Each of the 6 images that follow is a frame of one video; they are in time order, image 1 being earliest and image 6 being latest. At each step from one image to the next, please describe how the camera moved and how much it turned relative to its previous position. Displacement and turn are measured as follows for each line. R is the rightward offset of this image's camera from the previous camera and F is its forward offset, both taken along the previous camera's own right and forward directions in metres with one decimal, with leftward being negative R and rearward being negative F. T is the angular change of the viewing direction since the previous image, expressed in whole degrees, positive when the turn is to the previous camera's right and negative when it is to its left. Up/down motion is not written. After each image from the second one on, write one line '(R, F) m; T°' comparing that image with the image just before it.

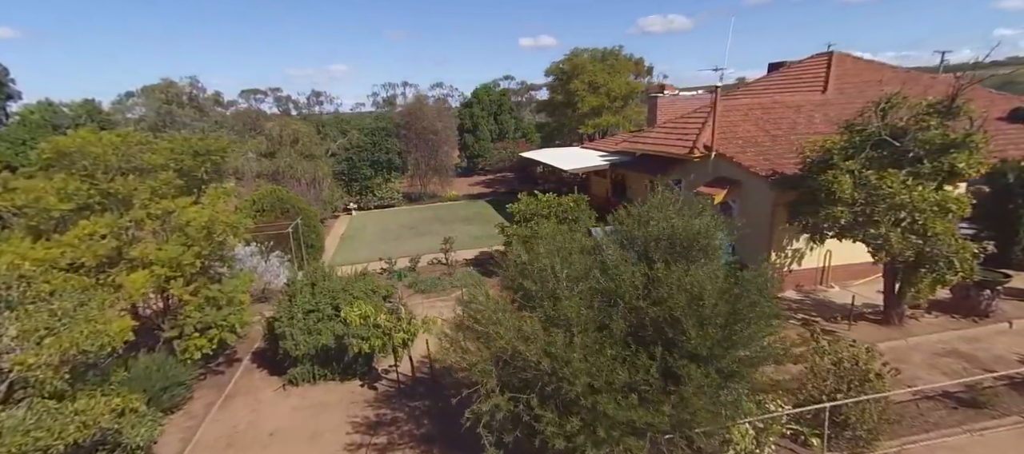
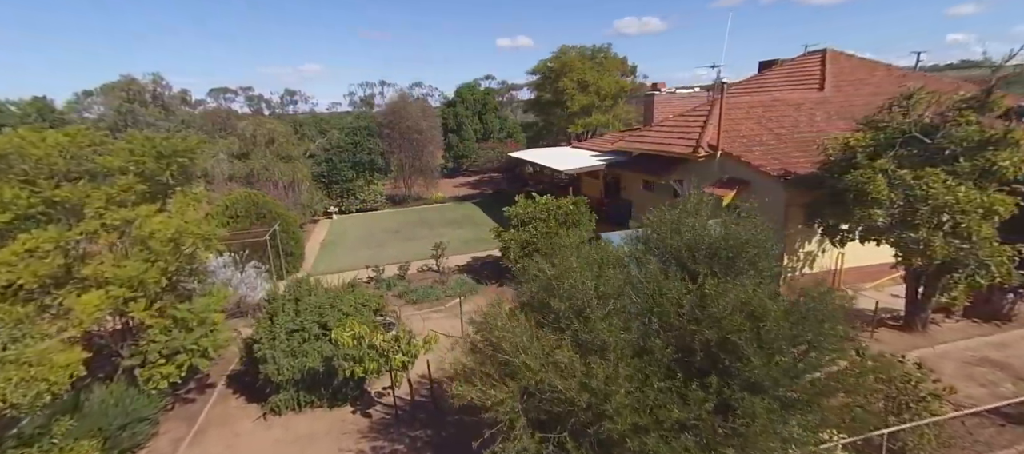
(-0.6, +1.0) m; +3°
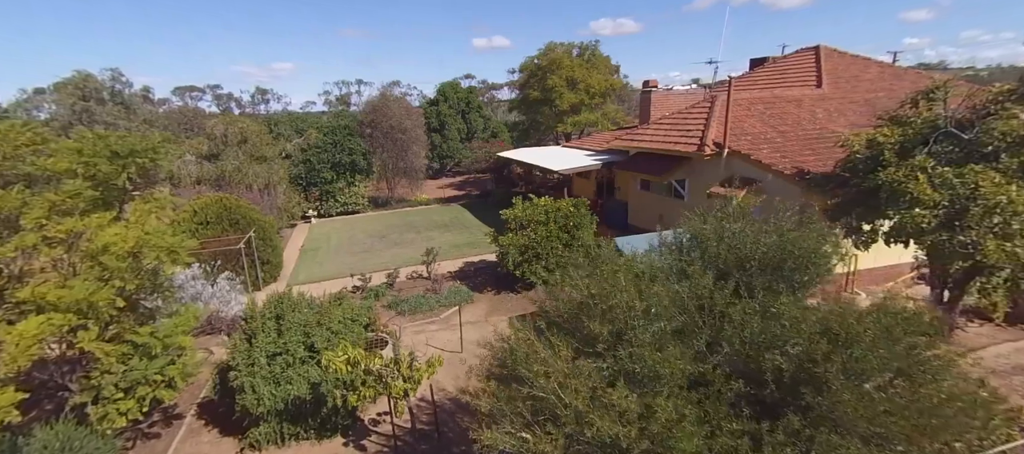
(-0.6, +1.1) m; +3°
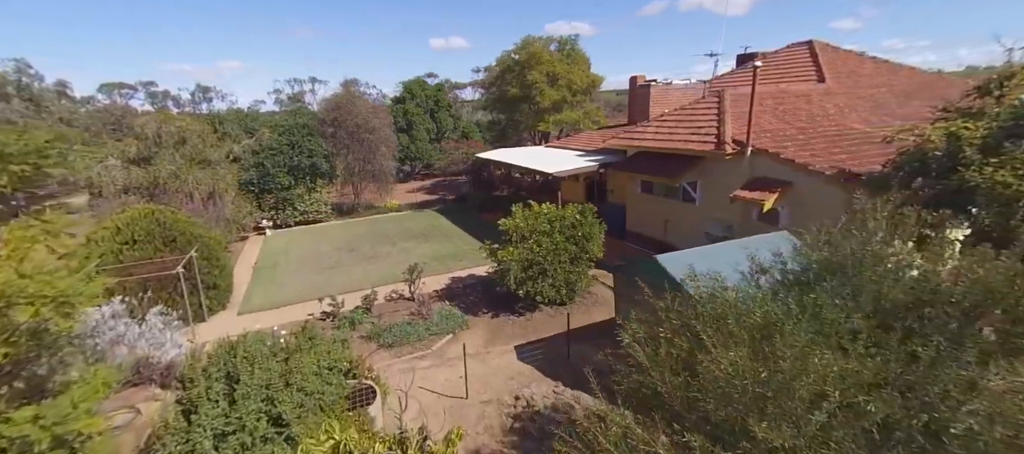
(-1.1, +2.2) m; +5°
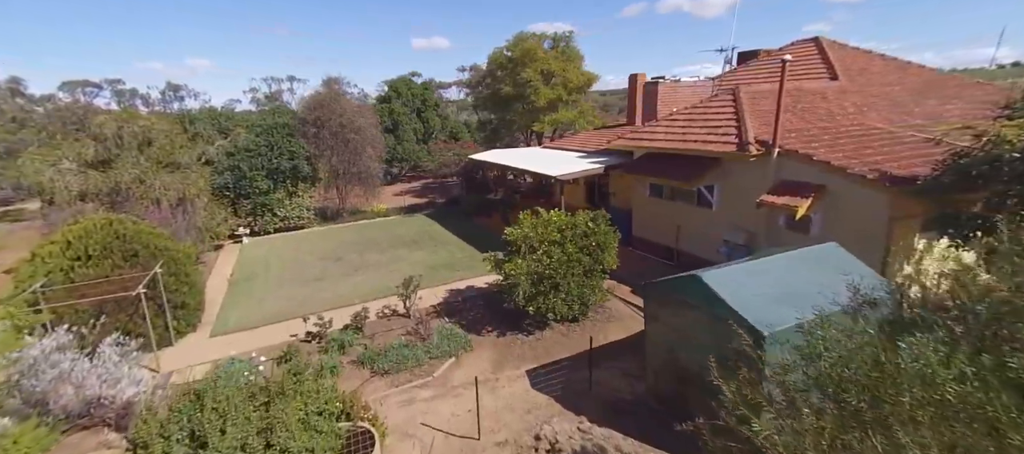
(-0.6, +1.3) m; +2°
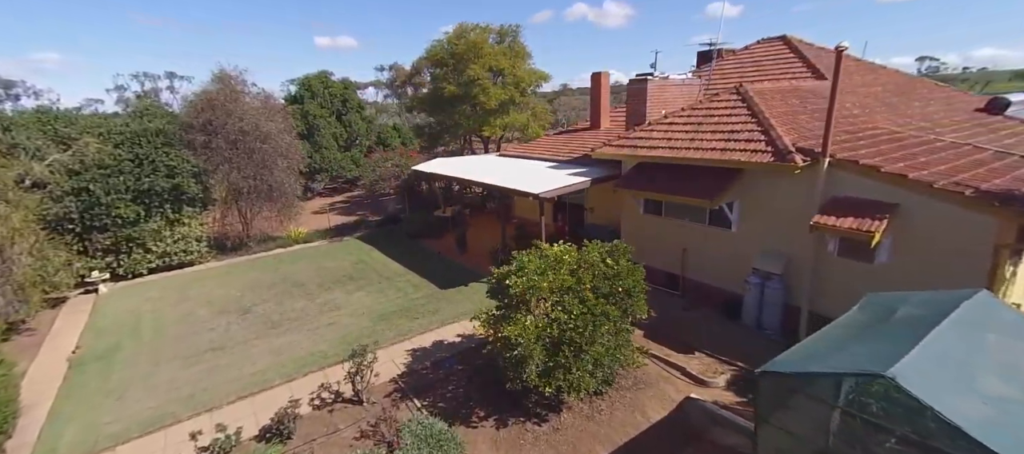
(-1.5, +3.7) m; +10°
